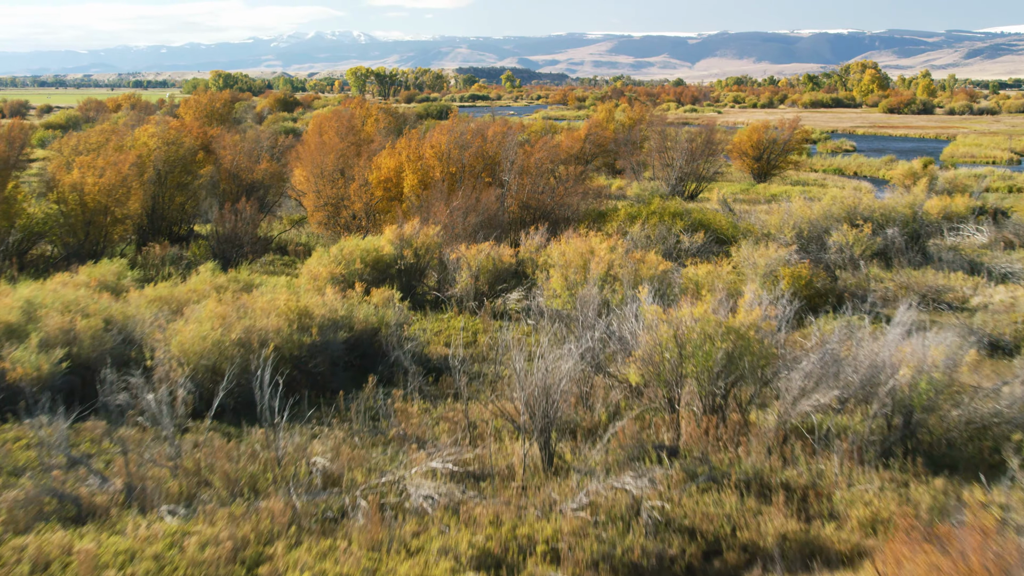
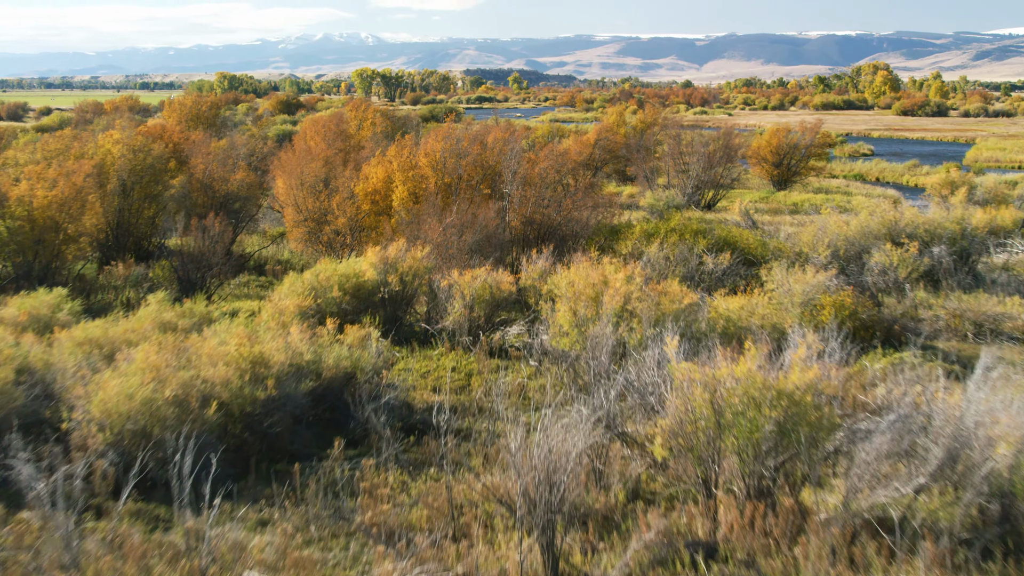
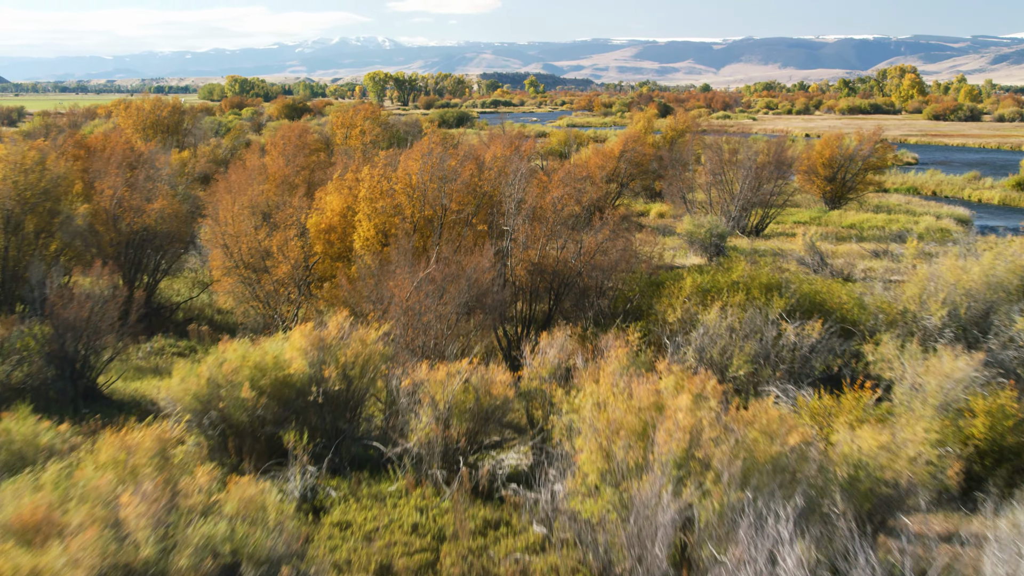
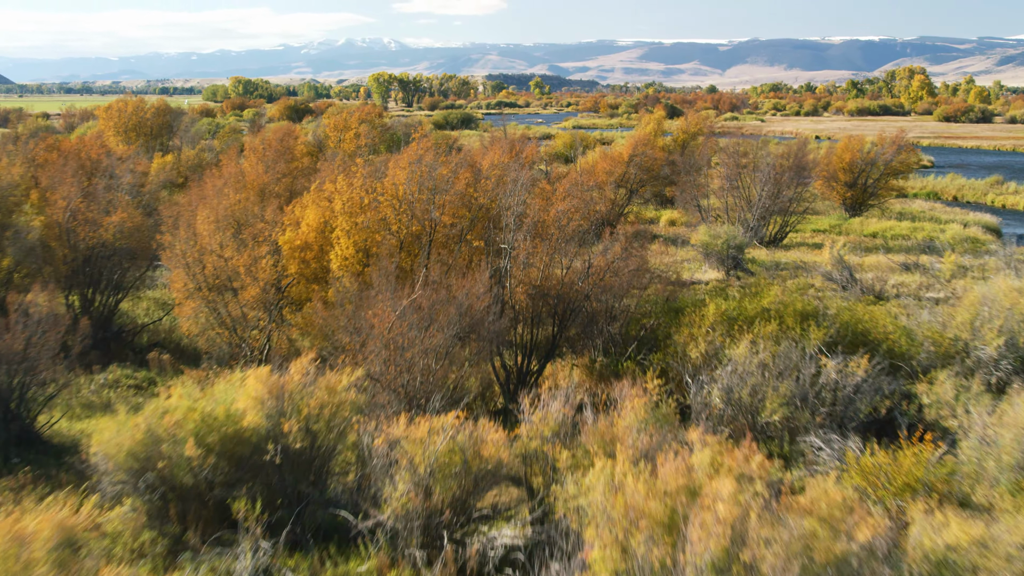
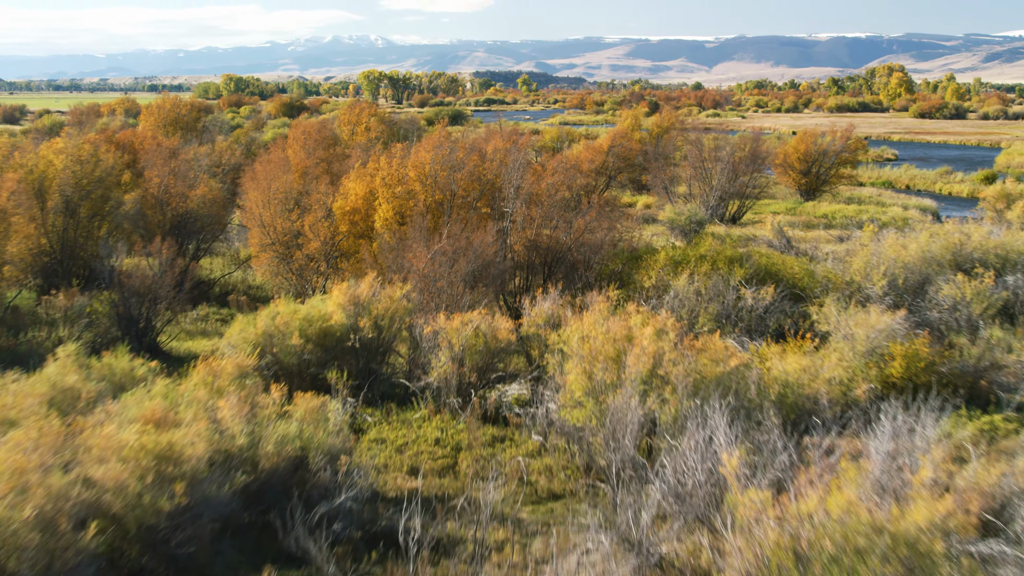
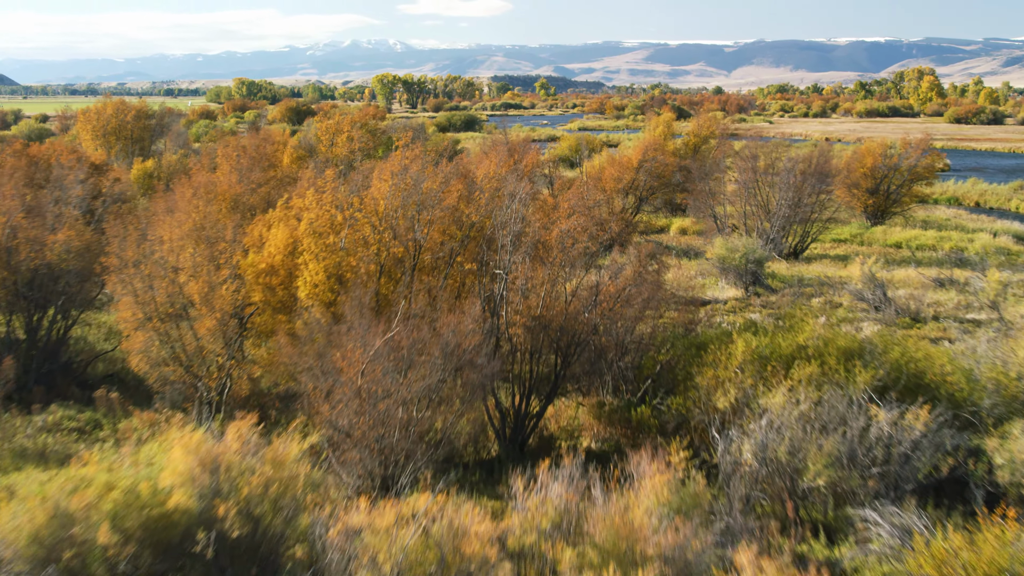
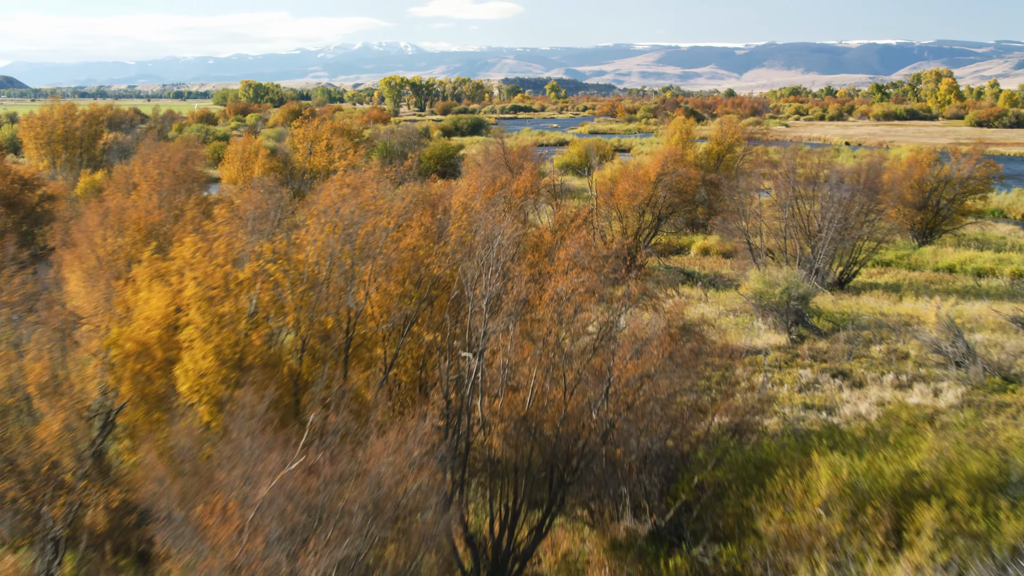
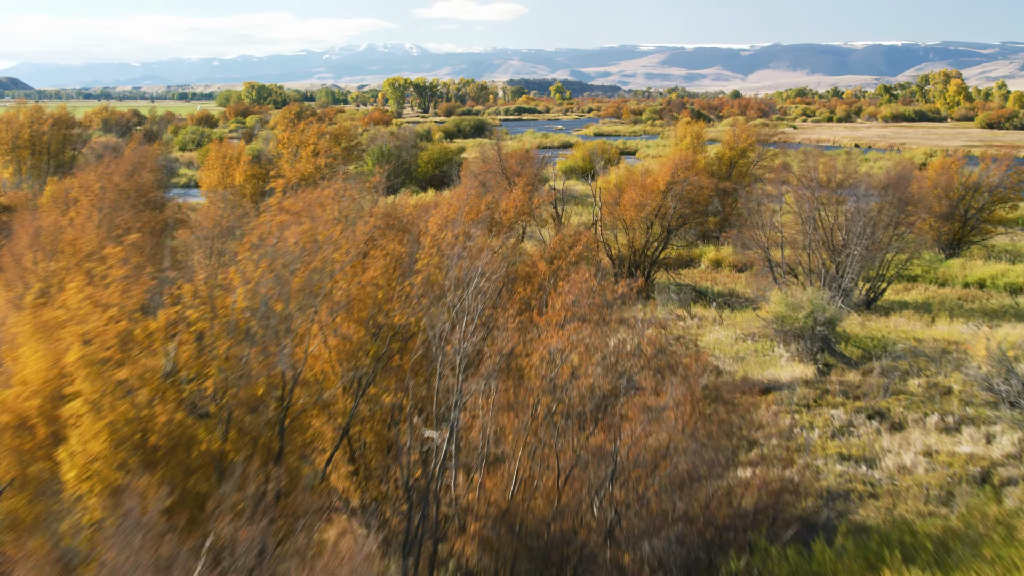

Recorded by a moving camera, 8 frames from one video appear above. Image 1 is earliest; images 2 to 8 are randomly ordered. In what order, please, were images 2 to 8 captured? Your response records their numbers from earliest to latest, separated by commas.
2, 5, 3, 4, 6, 7, 8
